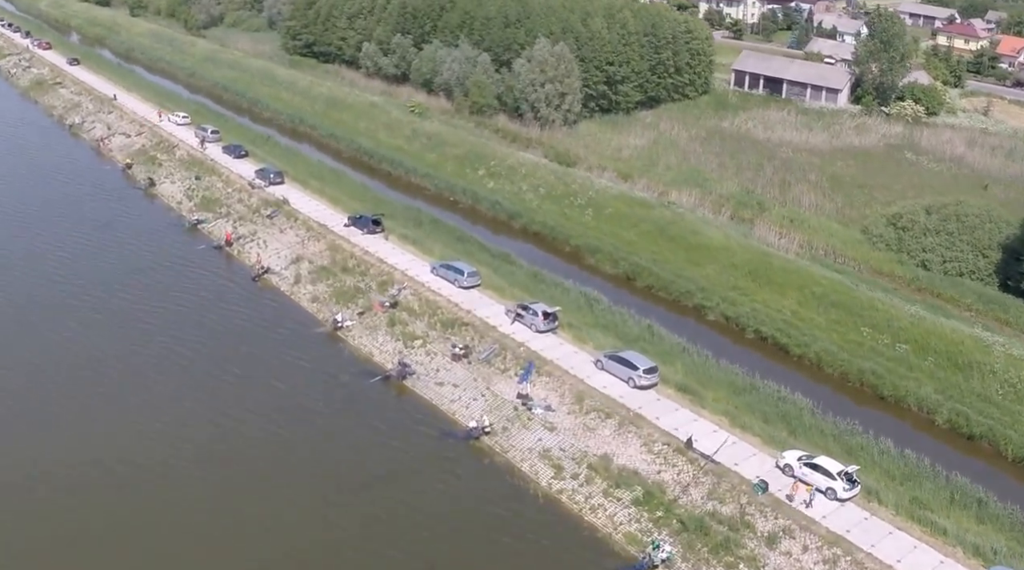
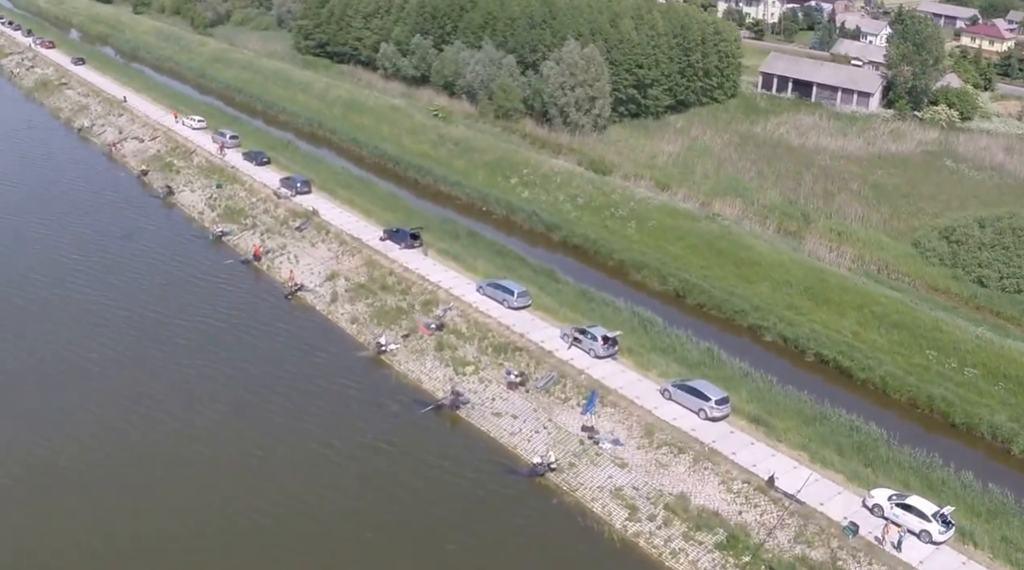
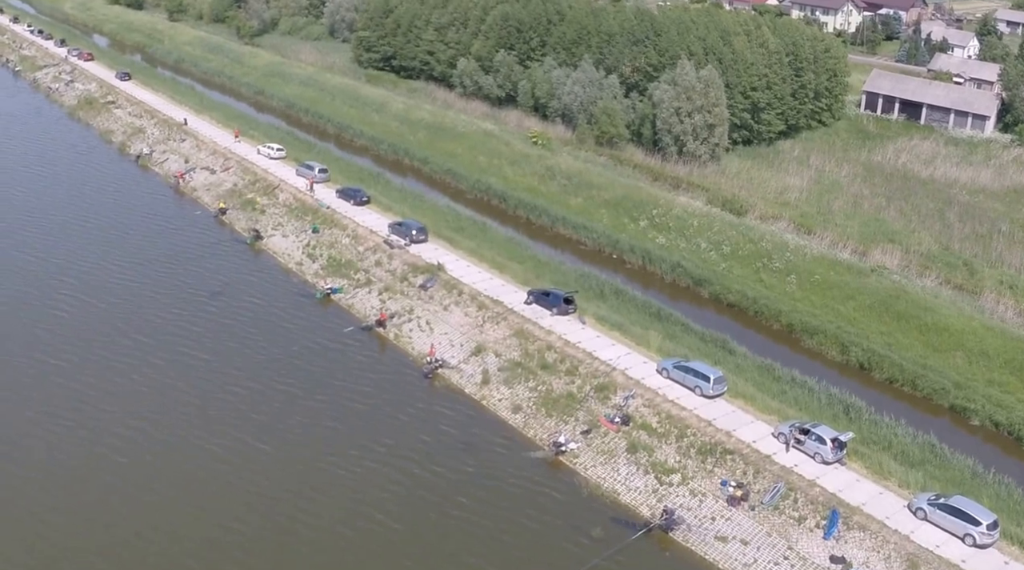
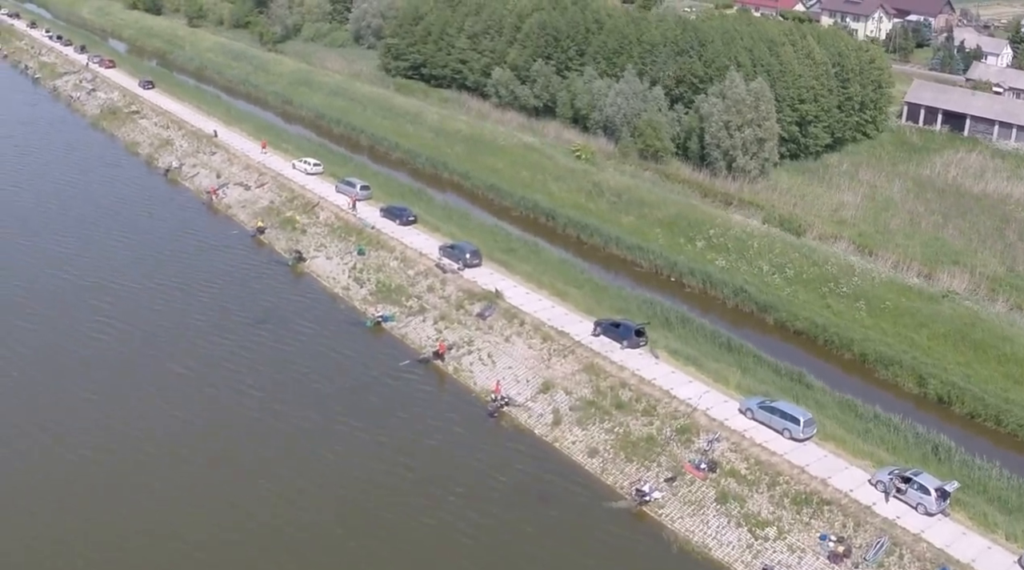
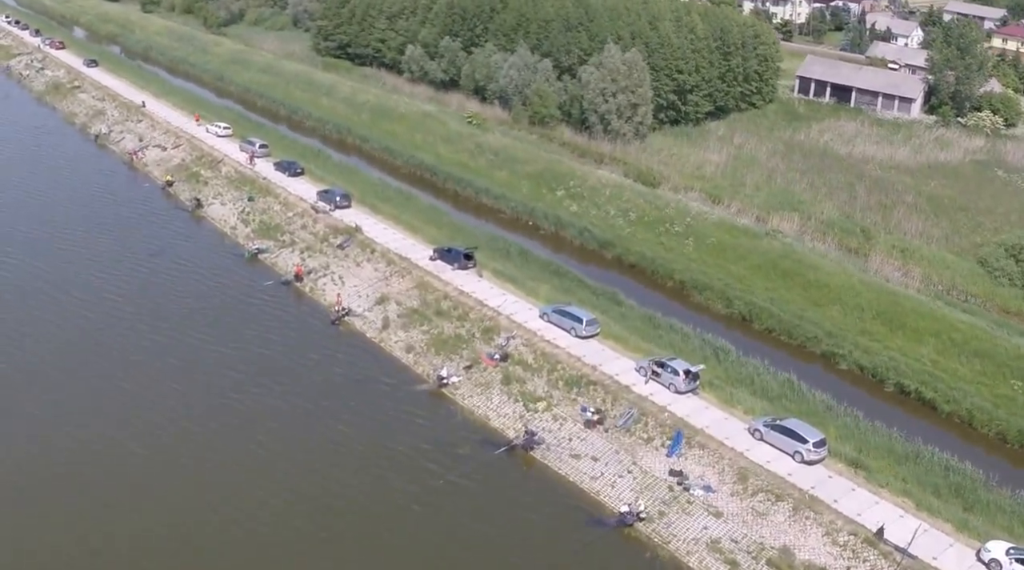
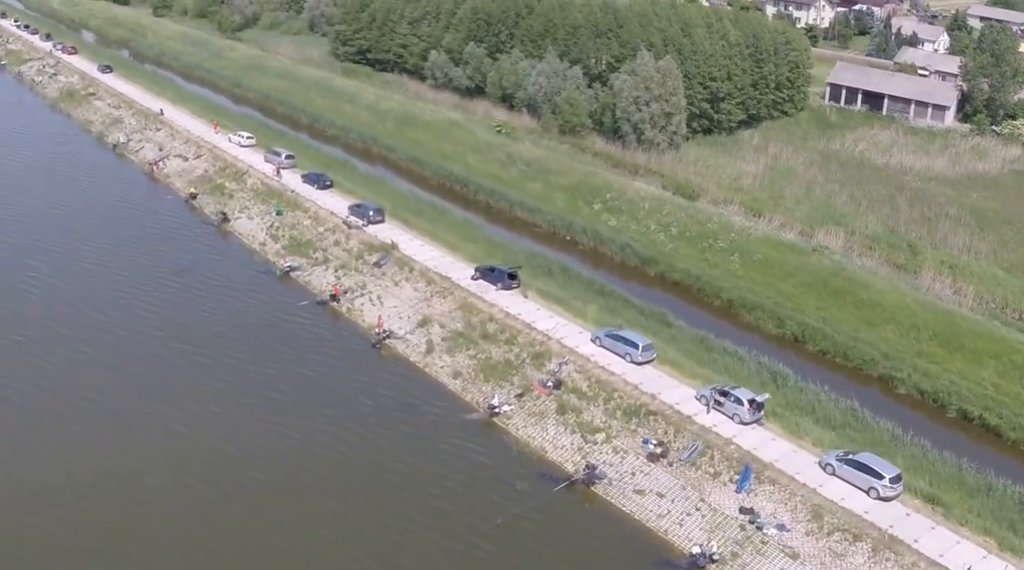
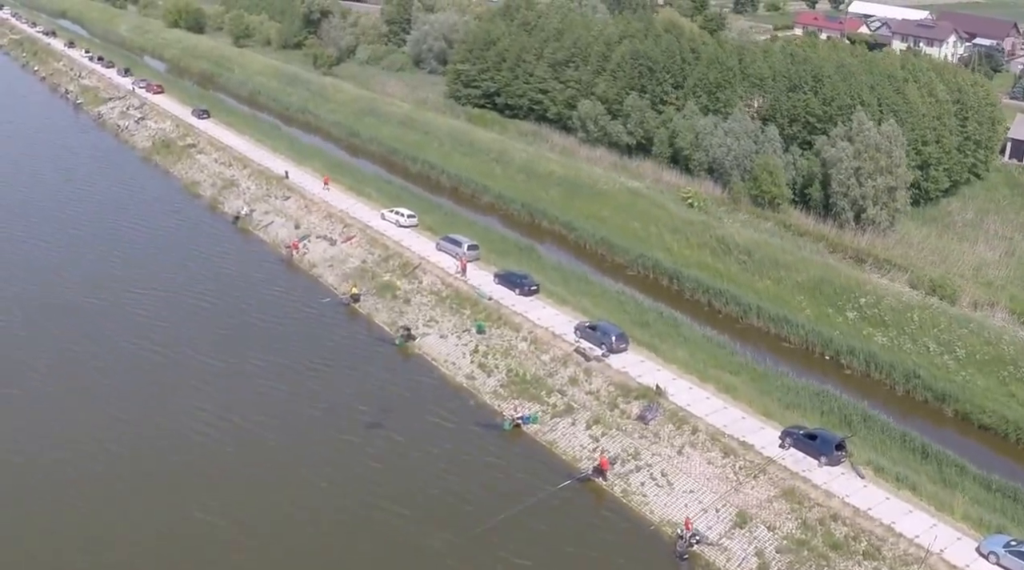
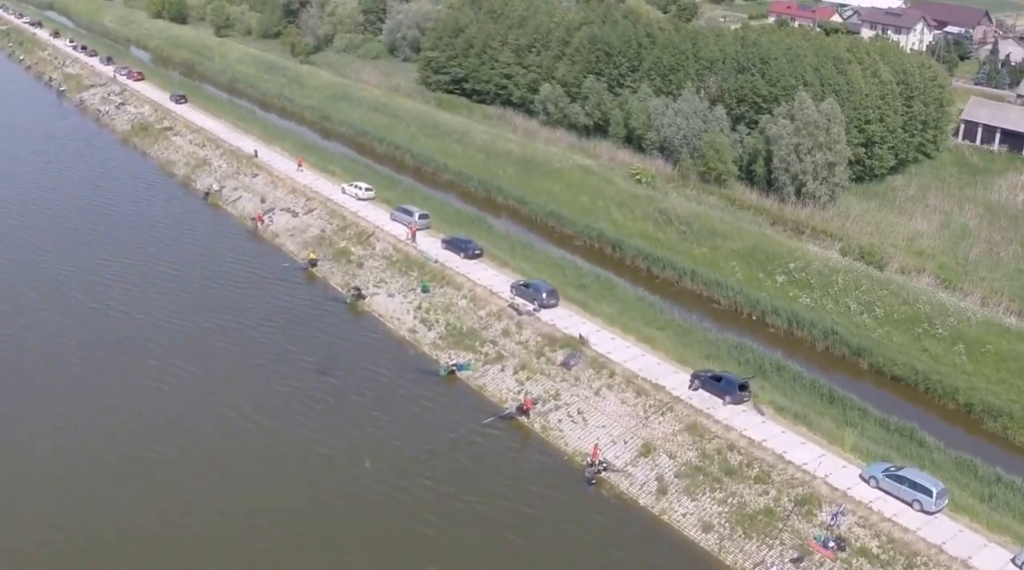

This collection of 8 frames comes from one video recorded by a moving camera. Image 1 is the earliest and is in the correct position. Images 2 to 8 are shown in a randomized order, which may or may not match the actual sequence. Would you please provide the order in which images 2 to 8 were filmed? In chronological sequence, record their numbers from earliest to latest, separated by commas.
2, 5, 6, 3, 4, 8, 7
